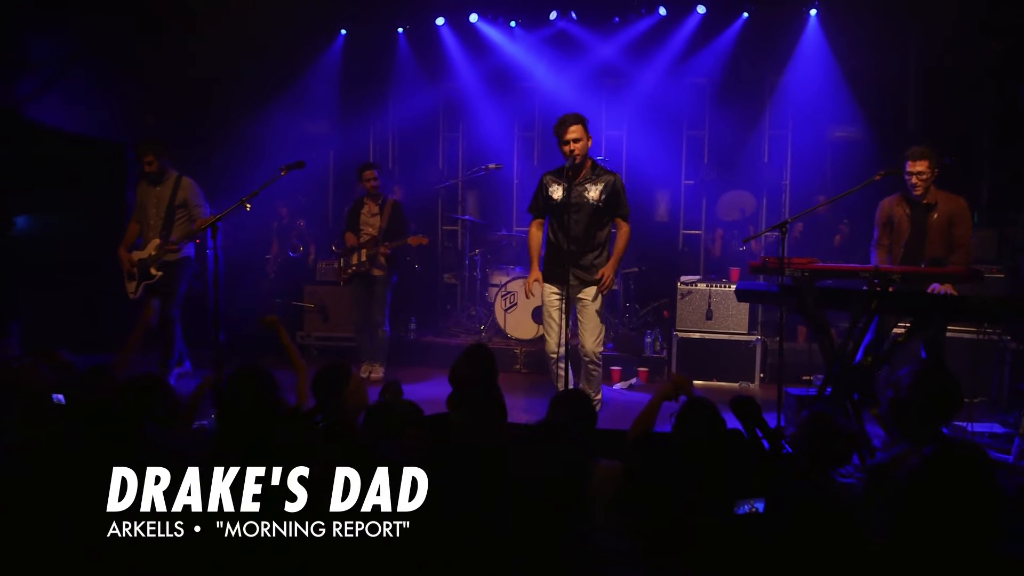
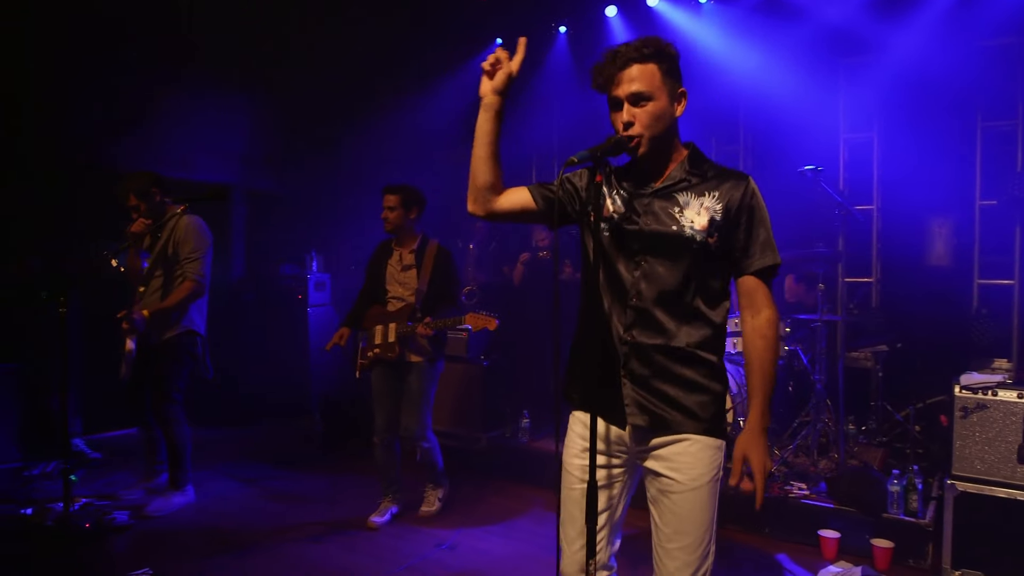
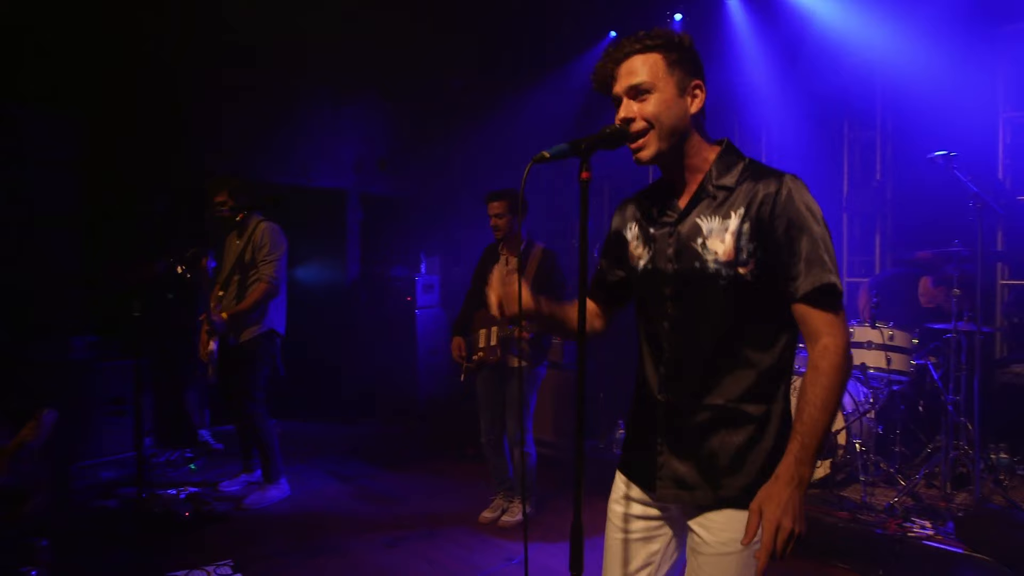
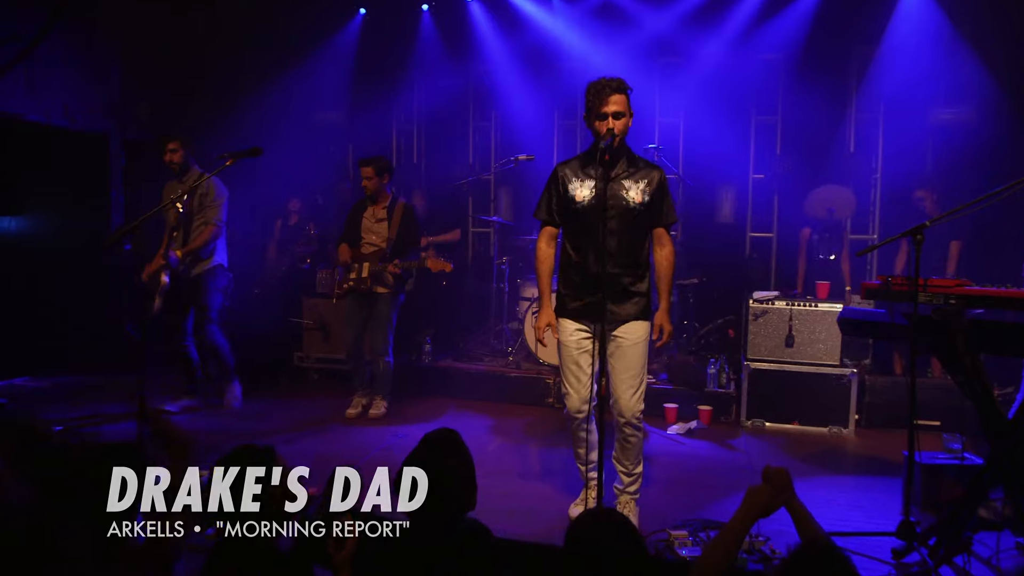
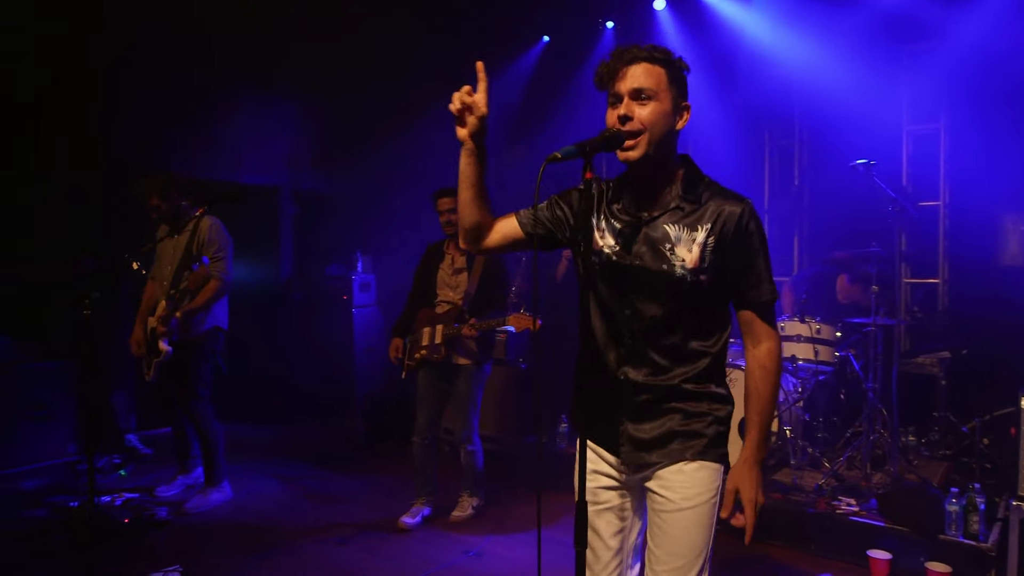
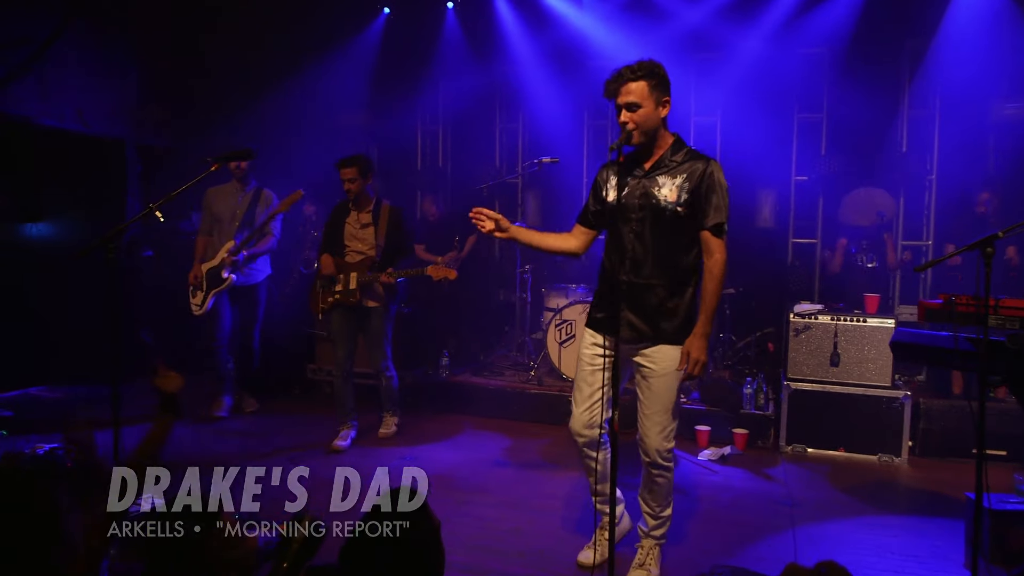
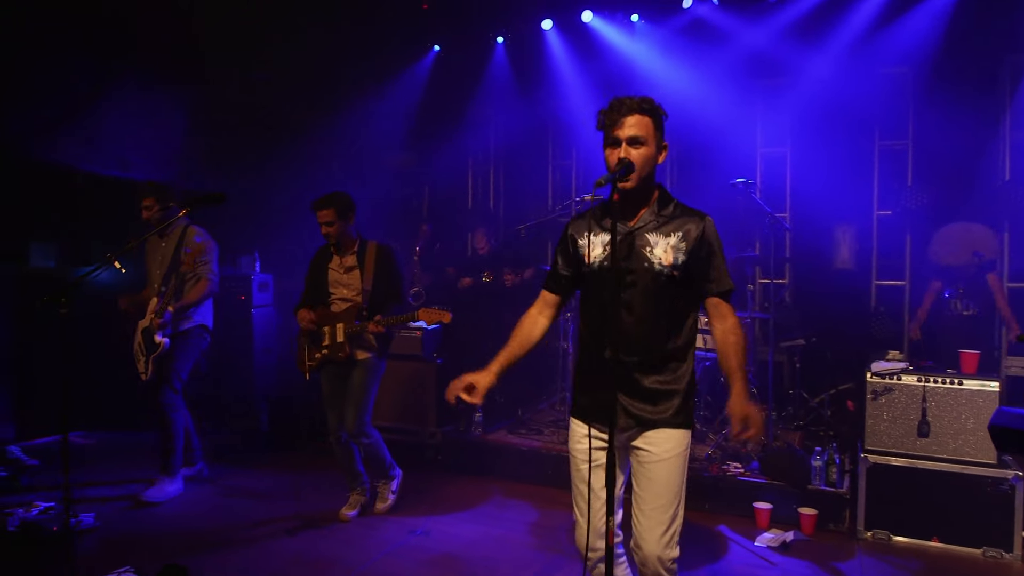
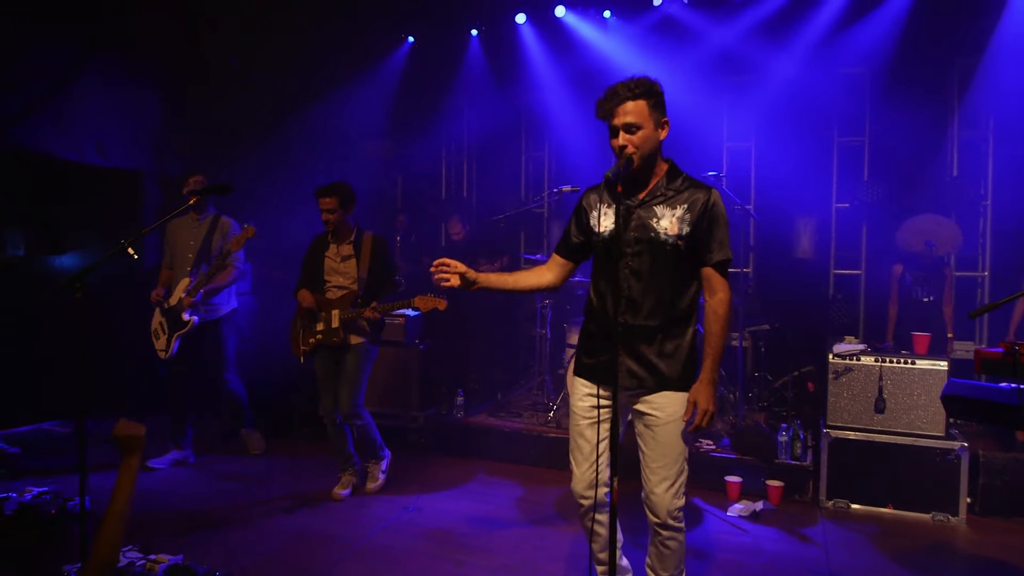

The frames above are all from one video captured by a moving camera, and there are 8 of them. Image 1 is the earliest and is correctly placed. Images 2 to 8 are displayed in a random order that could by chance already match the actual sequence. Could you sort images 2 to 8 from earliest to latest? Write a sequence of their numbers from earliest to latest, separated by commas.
4, 6, 8, 7, 2, 5, 3
